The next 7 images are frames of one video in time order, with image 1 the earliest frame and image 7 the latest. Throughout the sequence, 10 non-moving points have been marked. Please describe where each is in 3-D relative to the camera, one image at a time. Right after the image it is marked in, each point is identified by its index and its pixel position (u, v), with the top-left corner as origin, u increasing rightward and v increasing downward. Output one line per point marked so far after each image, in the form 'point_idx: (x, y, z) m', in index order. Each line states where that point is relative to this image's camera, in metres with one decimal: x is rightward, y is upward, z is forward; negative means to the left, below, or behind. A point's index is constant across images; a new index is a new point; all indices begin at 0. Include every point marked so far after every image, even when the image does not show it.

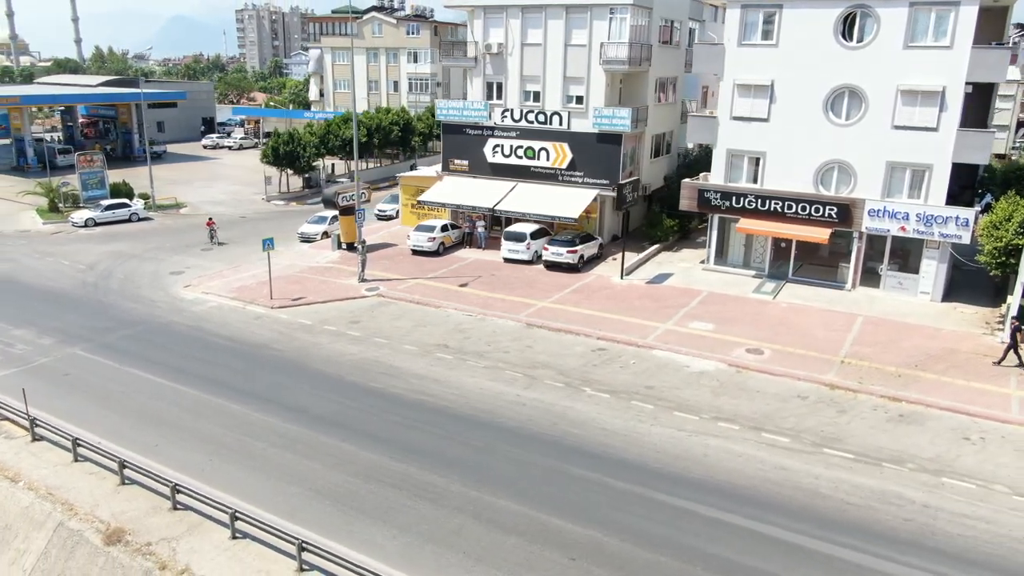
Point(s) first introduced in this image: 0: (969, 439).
0: (+11.0, -3.7, +18.2) m
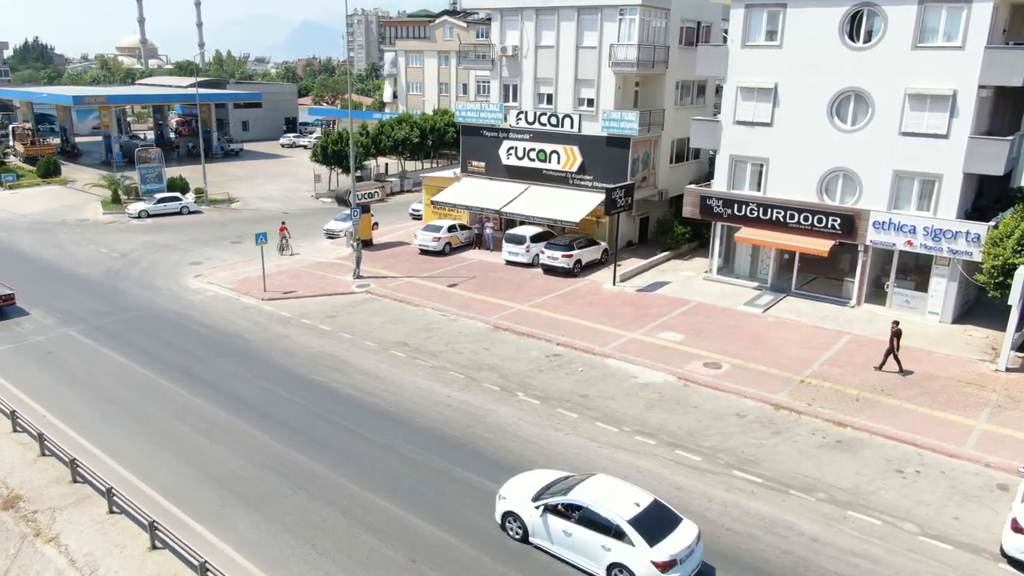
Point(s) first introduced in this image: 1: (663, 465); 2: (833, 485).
0: (+8.7, -4.1, +16.8) m
1: (+3.4, -4.0, +17.1) m
2: (+6.9, -4.3, +16.3) m
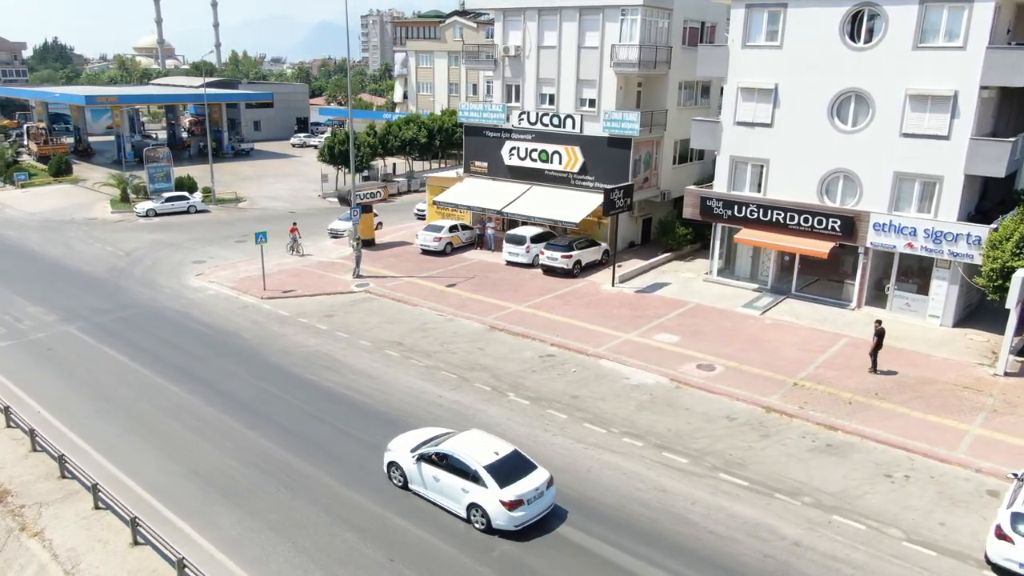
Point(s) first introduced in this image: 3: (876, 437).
0: (+8.3, -4.2, +16.6) m
1: (+3.1, -4.1, +17.1) m
2: (+6.6, -4.3, +16.2) m
3: (+8.8, -3.6, +18.2) m
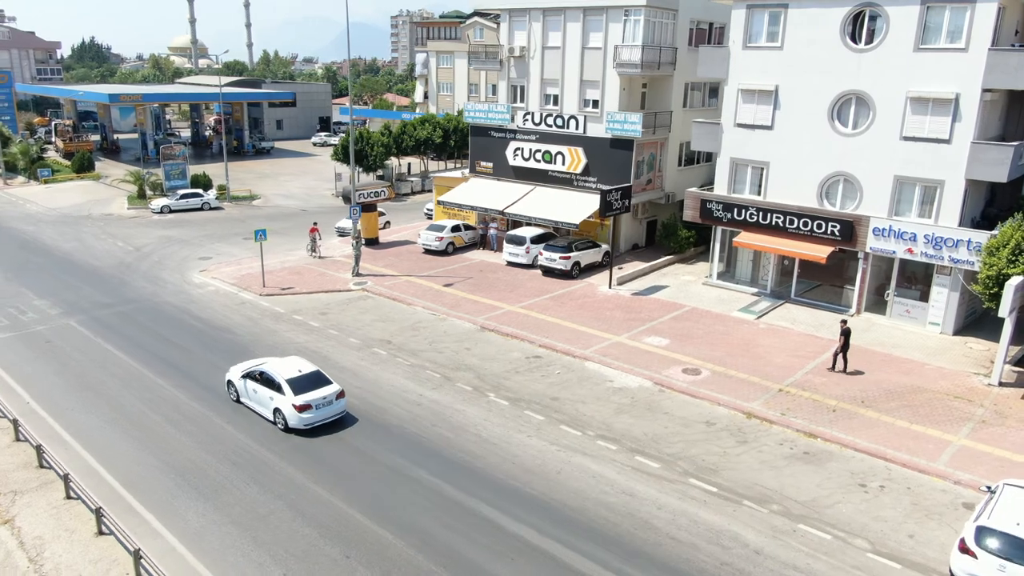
0: (+7.6, -4.3, +16.3) m
1: (+2.4, -4.1, +16.9) m
2: (+5.9, -4.4, +15.9) m
3: (+8.2, -3.7, +17.9) m
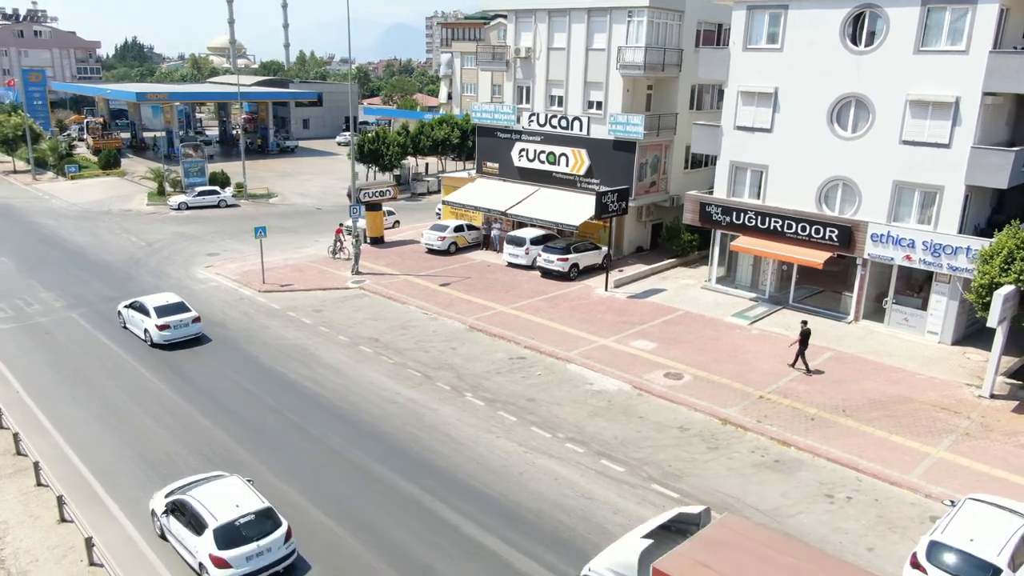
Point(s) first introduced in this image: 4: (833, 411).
0: (+6.8, -4.4, +16.0) m
1: (+1.6, -4.2, +16.8) m
2: (+5.0, -4.5, +15.7) m
3: (+7.4, -3.9, +17.5) m
4: (+8.4, -3.2, +19.7) m
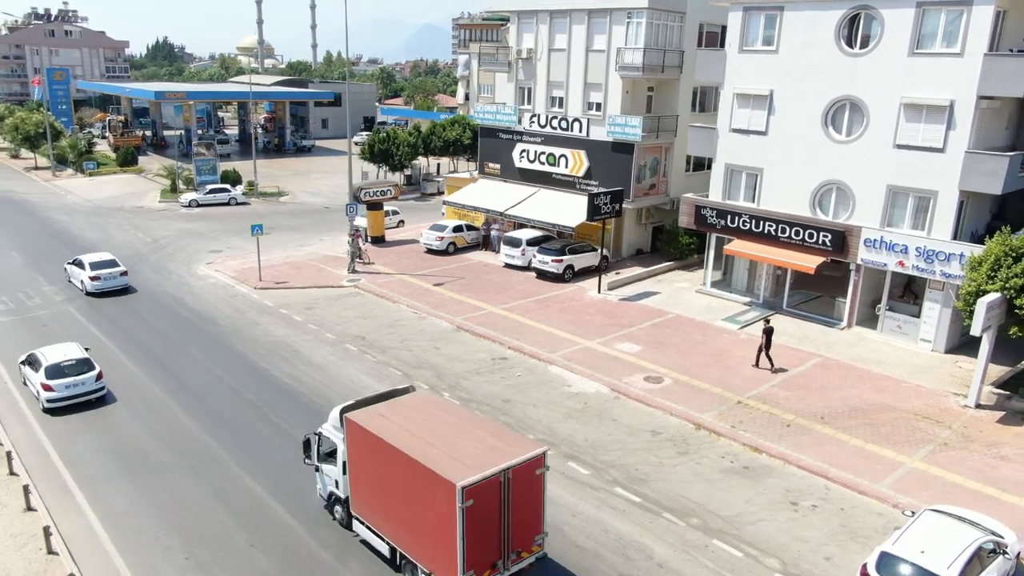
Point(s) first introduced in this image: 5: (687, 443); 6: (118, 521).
0: (+5.9, -4.5, +15.7) m
1: (+0.8, -4.2, +16.8) m
2: (+4.1, -4.6, +15.5) m
3: (+6.6, -4.0, +17.3) m
4: (+7.7, -3.4, +19.4) m
5: (+4.2, -3.8, +18.2) m
6: (-7.8, -4.6, +14.9) m
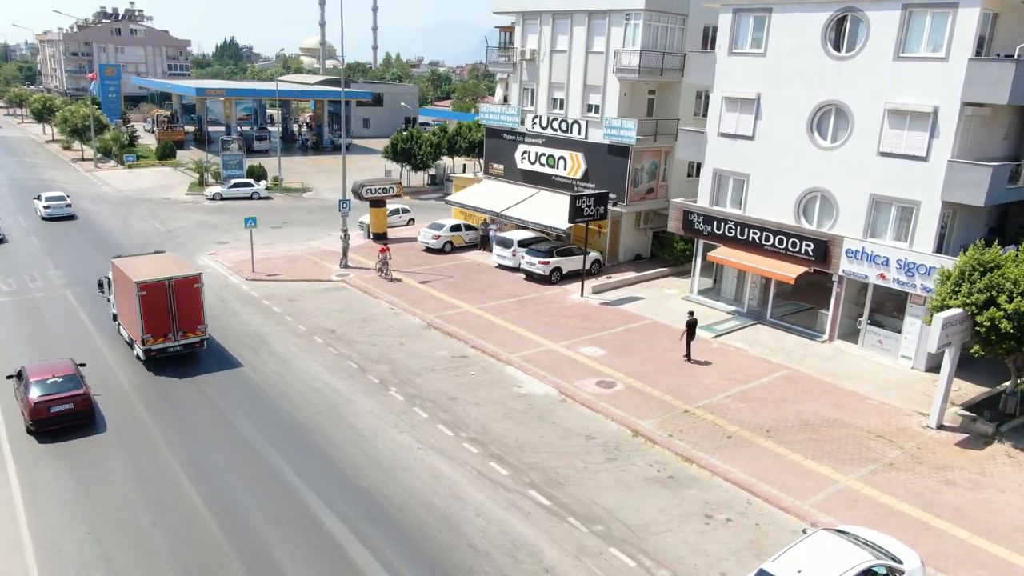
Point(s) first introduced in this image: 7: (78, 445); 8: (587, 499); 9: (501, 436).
0: (+4.0, -4.6, +15.3) m
1: (-1.0, -4.1, +16.7) m
2: (+2.2, -4.6, +15.2) m
3: (+4.8, -4.2, +16.8) m
4: (+6.1, -3.6, +18.8) m
5: (+2.5, -3.8, +17.9) m
6: (-9.7, -4.2, +15.5) m
7: (-10.1, -3.6, +17.5) m
8: (+1.6, -4.4, +15.9) m
9: (-0.2, -3.6, +18.4) m
